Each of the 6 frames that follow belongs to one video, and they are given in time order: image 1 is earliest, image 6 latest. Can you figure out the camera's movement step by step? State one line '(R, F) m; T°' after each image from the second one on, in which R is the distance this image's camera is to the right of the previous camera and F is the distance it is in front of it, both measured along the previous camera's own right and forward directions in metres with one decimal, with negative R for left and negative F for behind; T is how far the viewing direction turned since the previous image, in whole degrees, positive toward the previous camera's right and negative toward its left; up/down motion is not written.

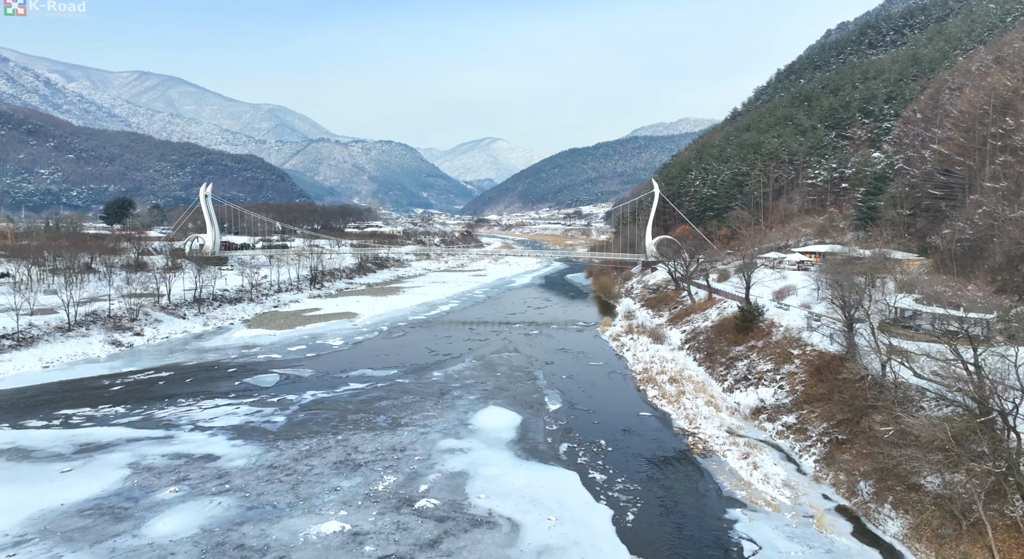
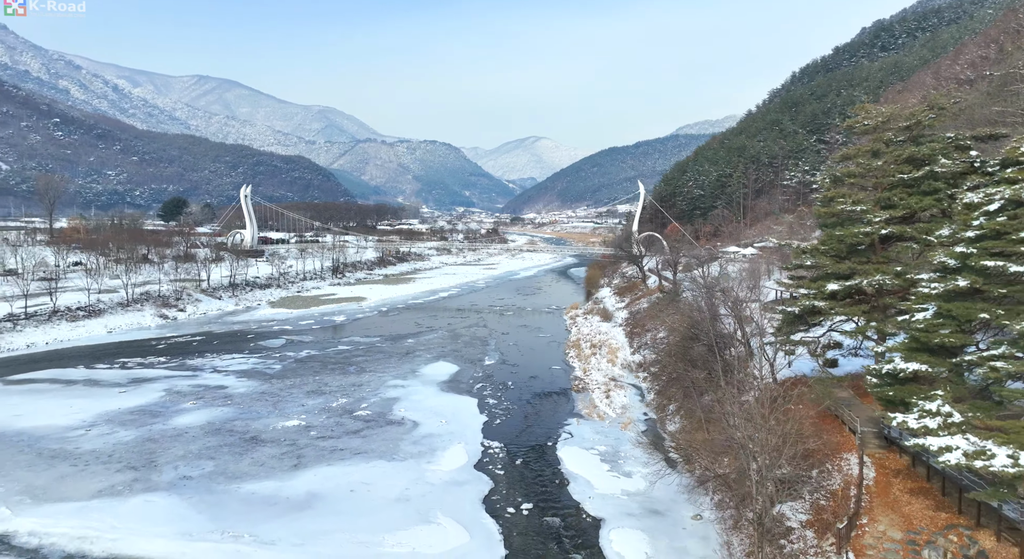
(+5.0, -6.7) m; -4°
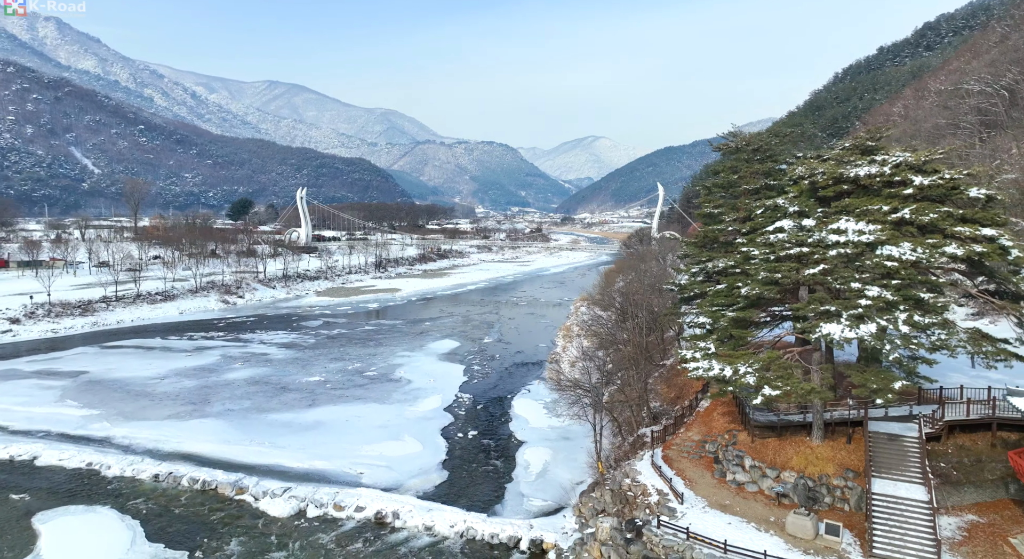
(+3.6, -5.2) m; -5°
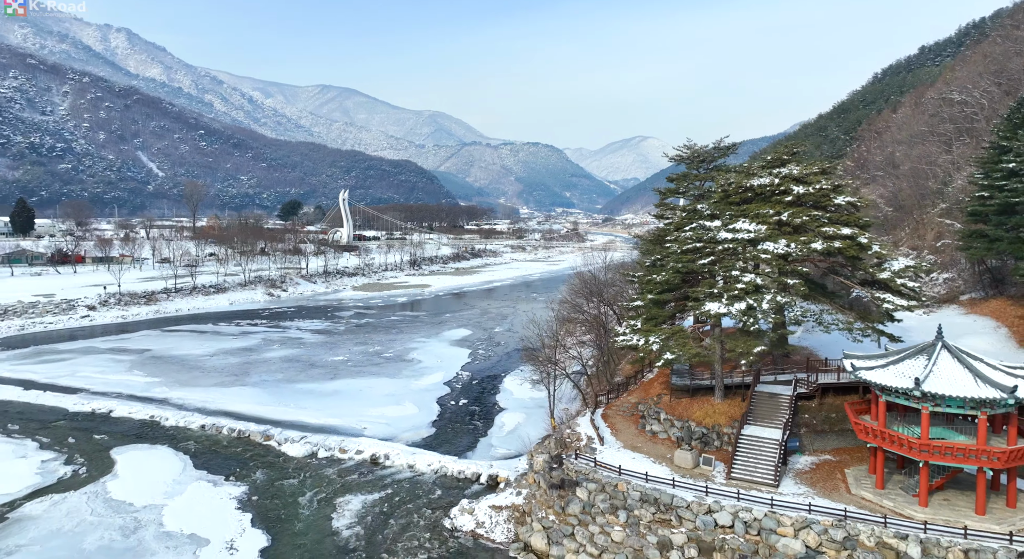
(+2.4, -3.6) m; -4°
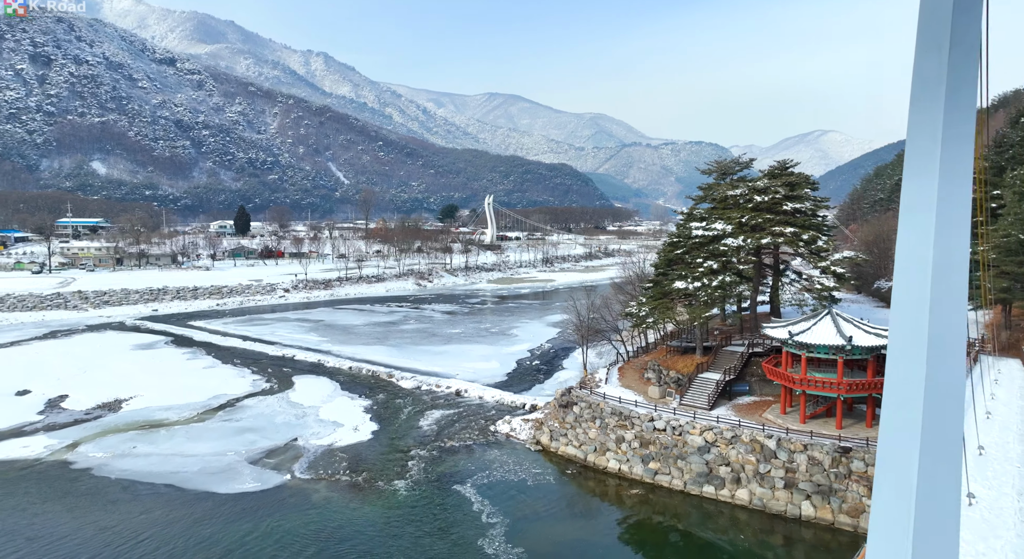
(+4.7, -6.5) m; -14°
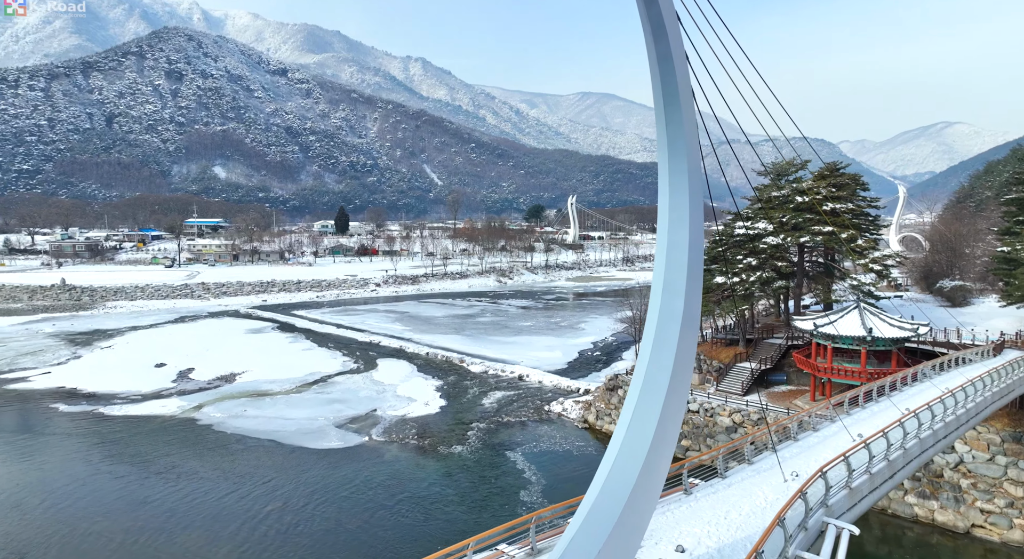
(+1.5, -2.3) m; -8°
